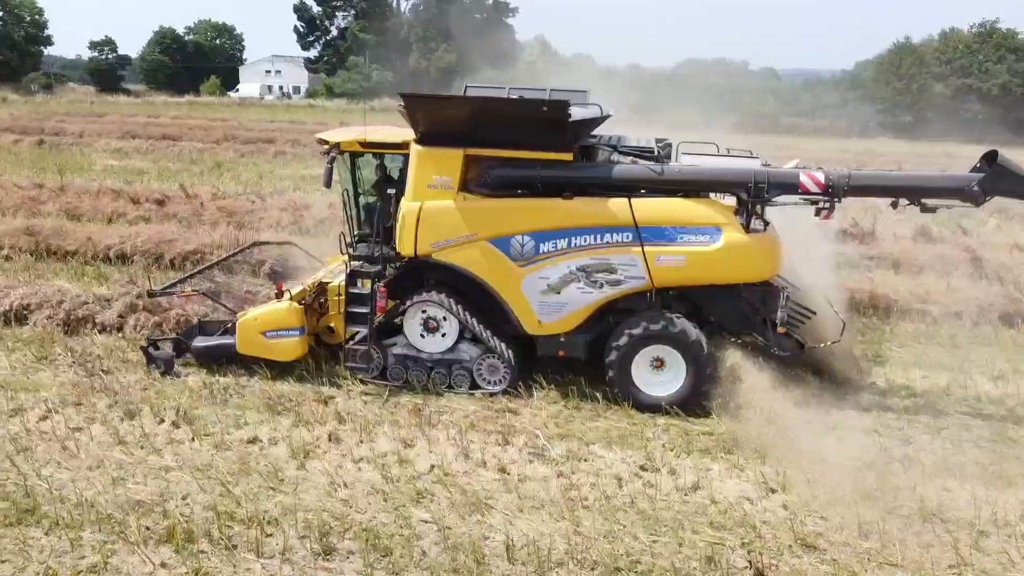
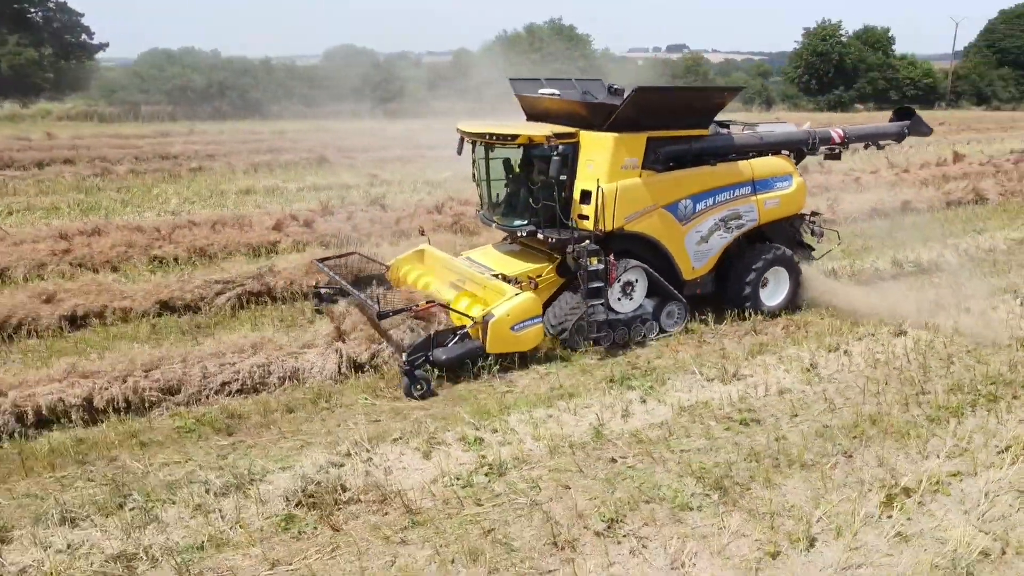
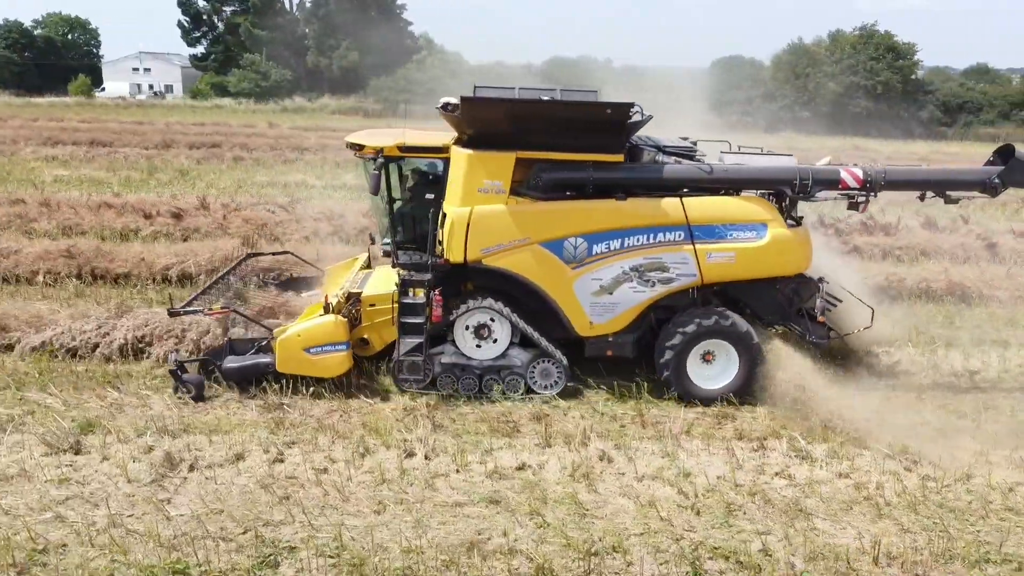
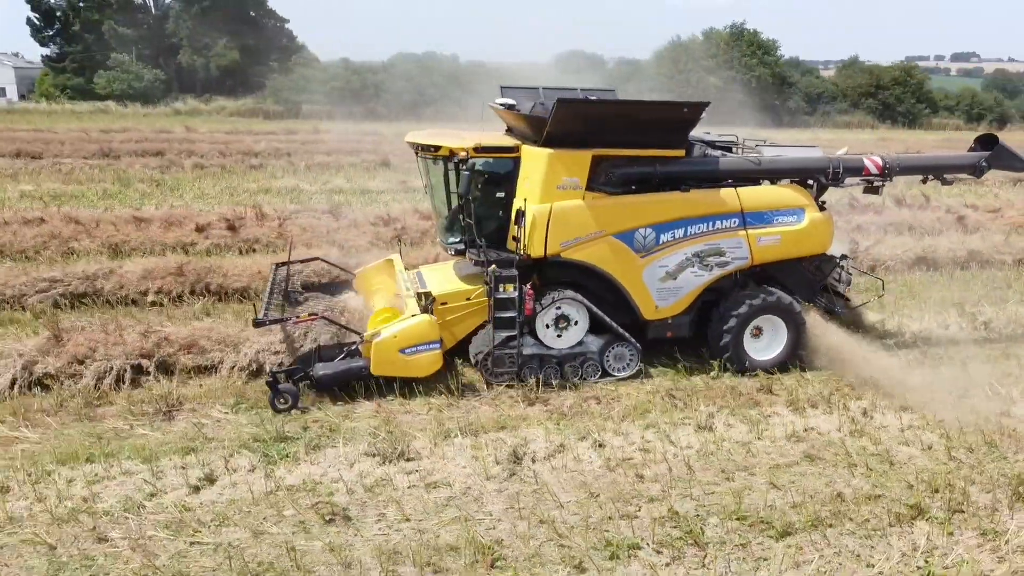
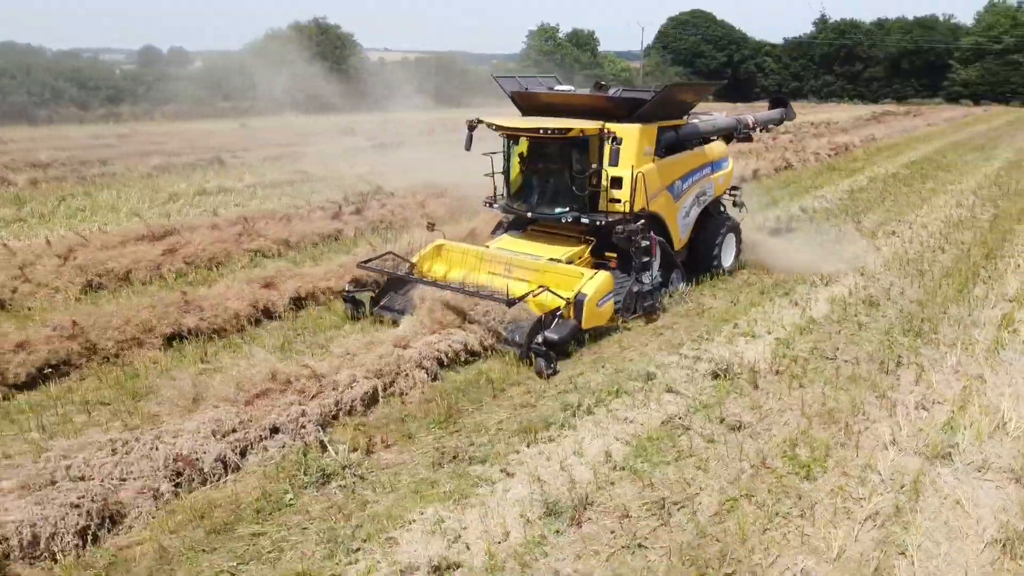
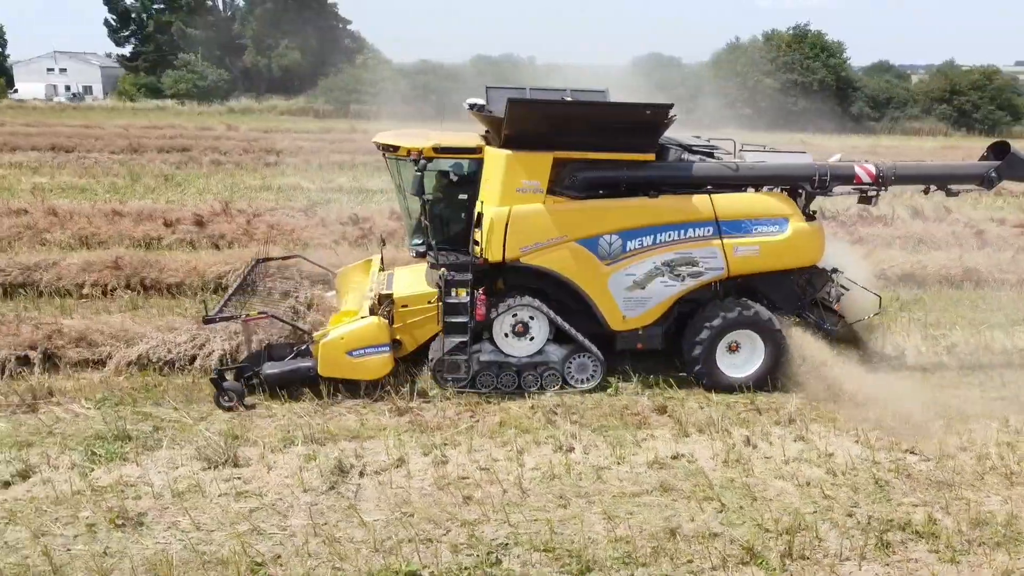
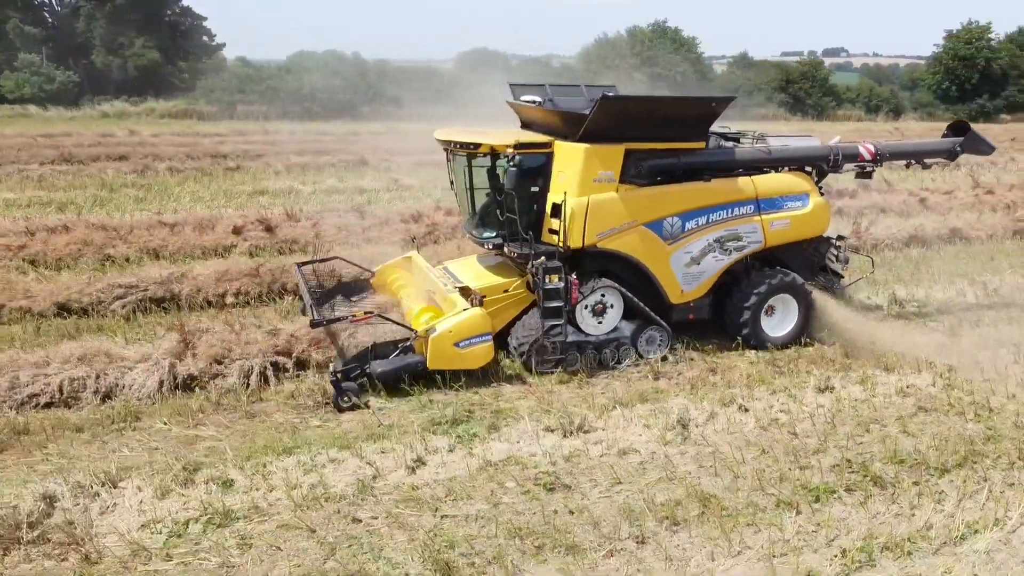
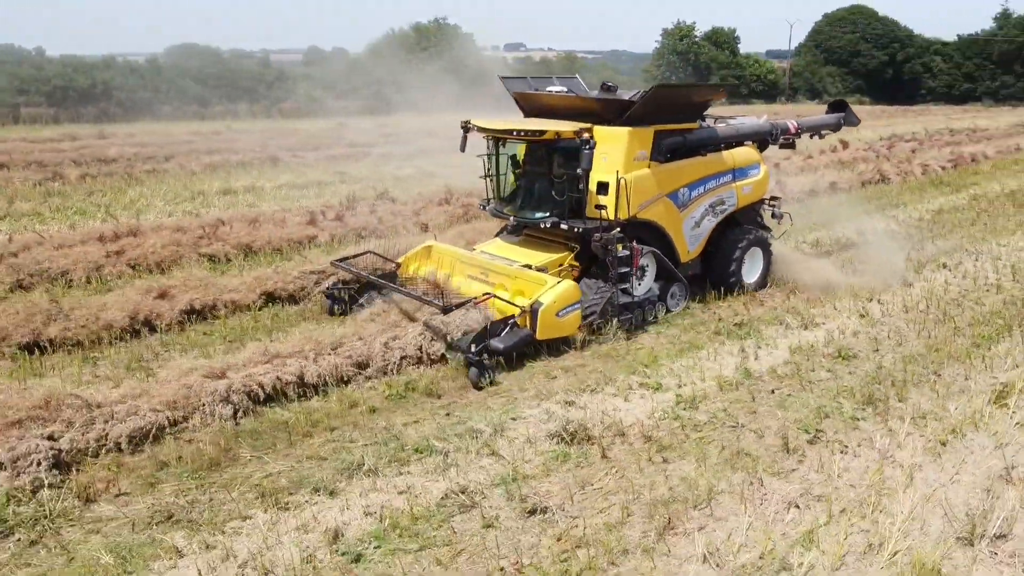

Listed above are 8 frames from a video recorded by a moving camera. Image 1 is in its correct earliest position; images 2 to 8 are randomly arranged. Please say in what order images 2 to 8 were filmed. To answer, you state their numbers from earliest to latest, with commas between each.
3, 6, 4, 7, 2, 8, 5
